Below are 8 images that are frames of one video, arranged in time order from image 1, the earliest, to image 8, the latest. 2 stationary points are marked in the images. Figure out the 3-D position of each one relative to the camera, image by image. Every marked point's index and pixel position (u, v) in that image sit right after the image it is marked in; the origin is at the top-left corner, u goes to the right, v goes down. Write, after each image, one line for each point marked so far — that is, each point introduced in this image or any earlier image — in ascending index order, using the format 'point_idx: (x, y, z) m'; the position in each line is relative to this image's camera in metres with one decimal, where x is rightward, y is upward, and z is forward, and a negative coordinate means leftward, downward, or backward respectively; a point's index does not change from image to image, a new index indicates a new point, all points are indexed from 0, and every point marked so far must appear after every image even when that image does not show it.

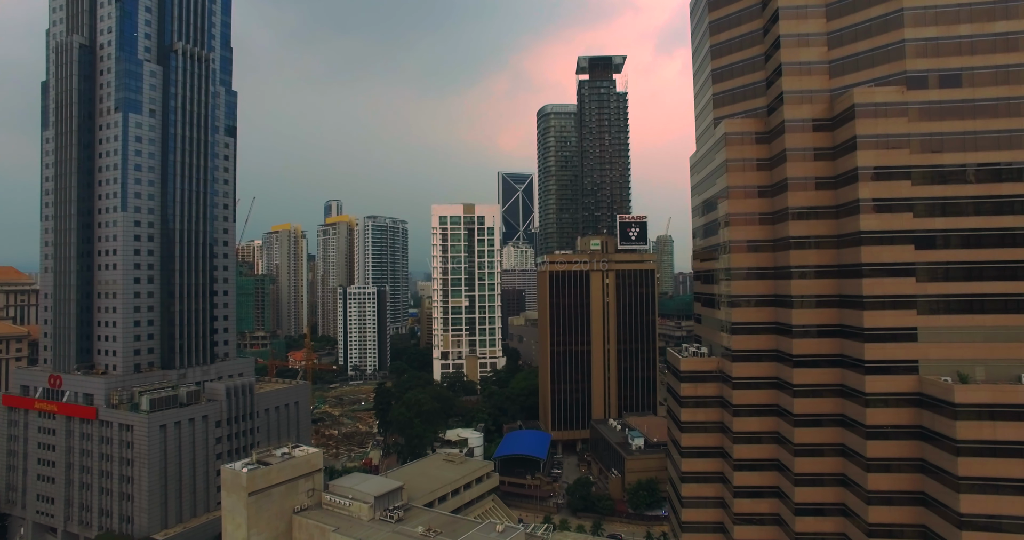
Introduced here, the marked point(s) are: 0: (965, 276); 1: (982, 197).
0: (+15.4, -0.2, +18.7) m
1: (+16.0, +2.5, +18.8) m
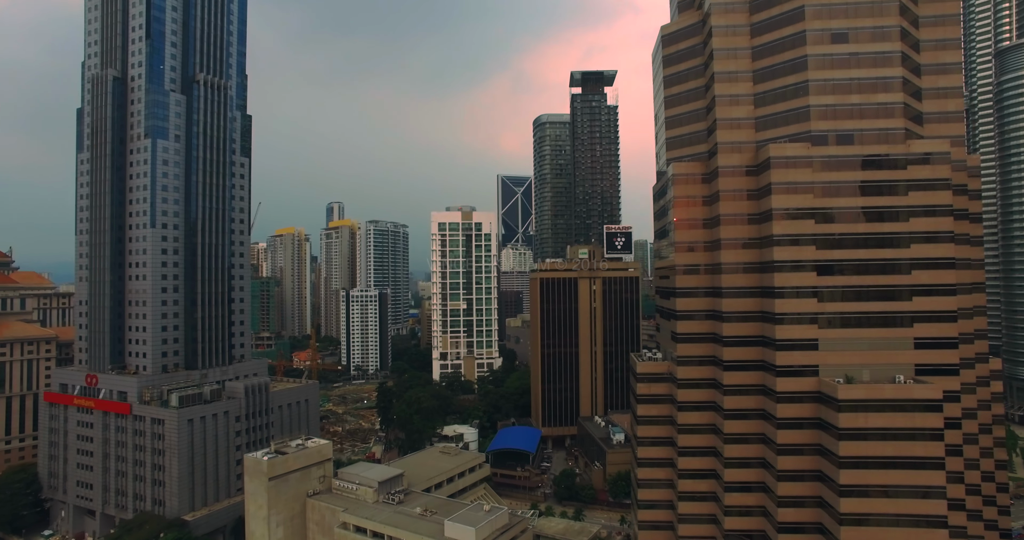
0: (+14.5, -1.1, +23.4) m
1: (+15.1, +1.5, +23.5) m
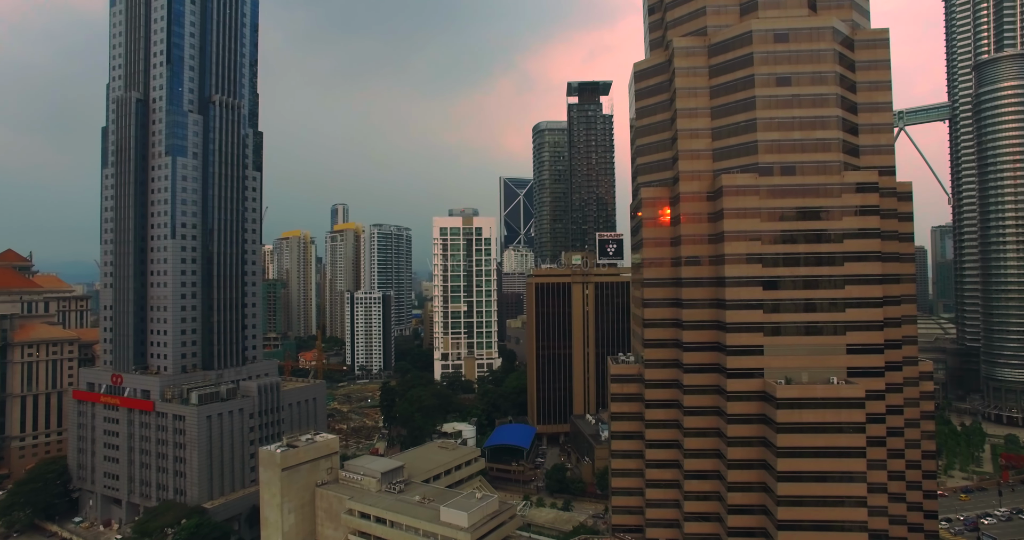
0: (+13.7, -1.9, +26.9) m
1: (+14.3, +0.8, +27.0) m
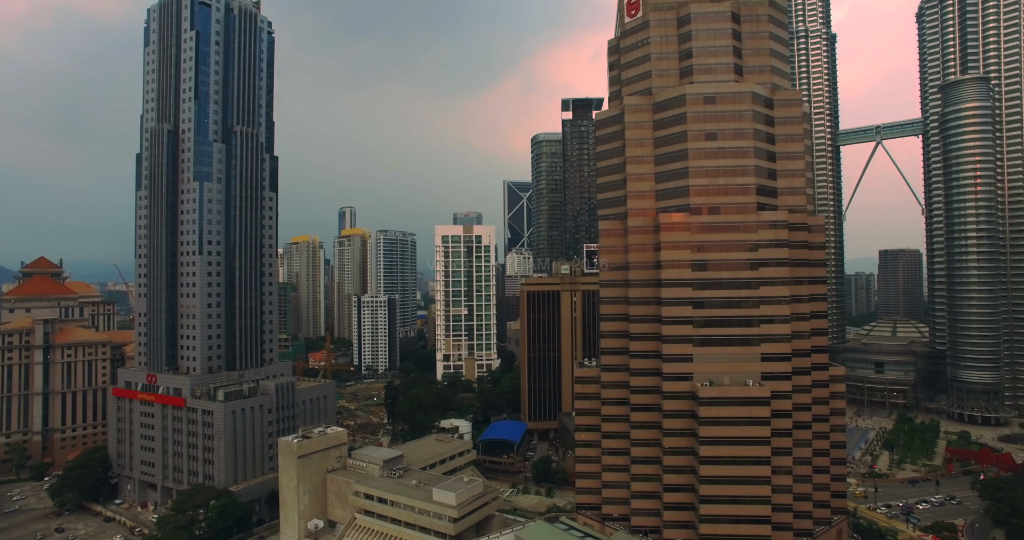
0: (+12.3, -3.2, +33.0) m
1: (+12.9, -0.5, +33.1) m
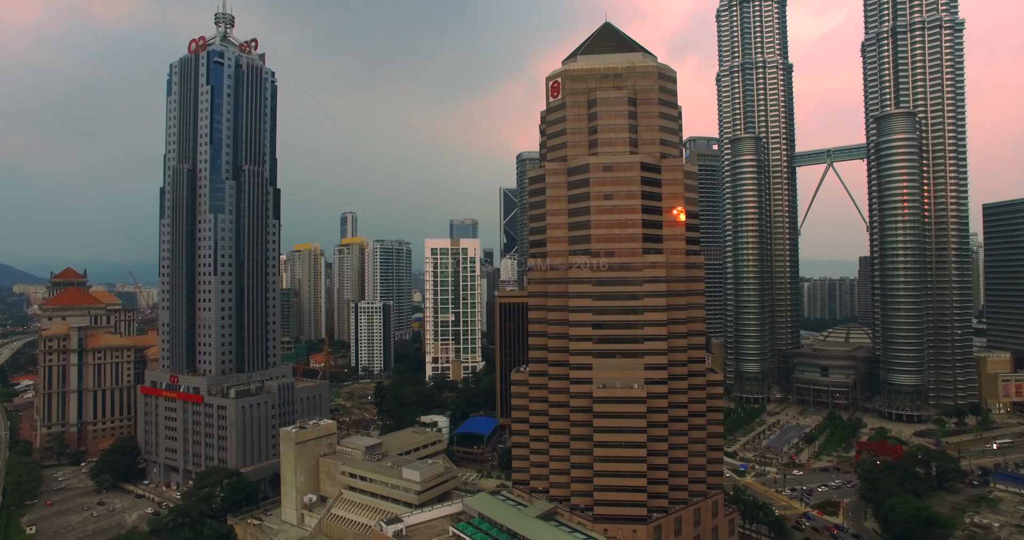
0: (+7.9, -5.4, +43.5) m
1: (+8.5, -2.8, +43.6) m
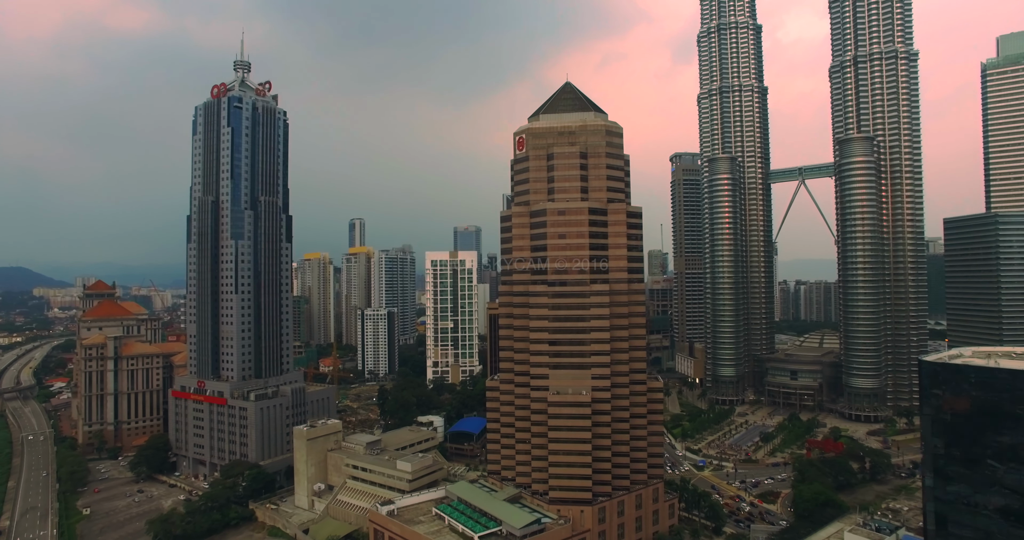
0: (+5.2, -7.9, +52.8) m
1: (+5.8, -5.2, +52.9) m
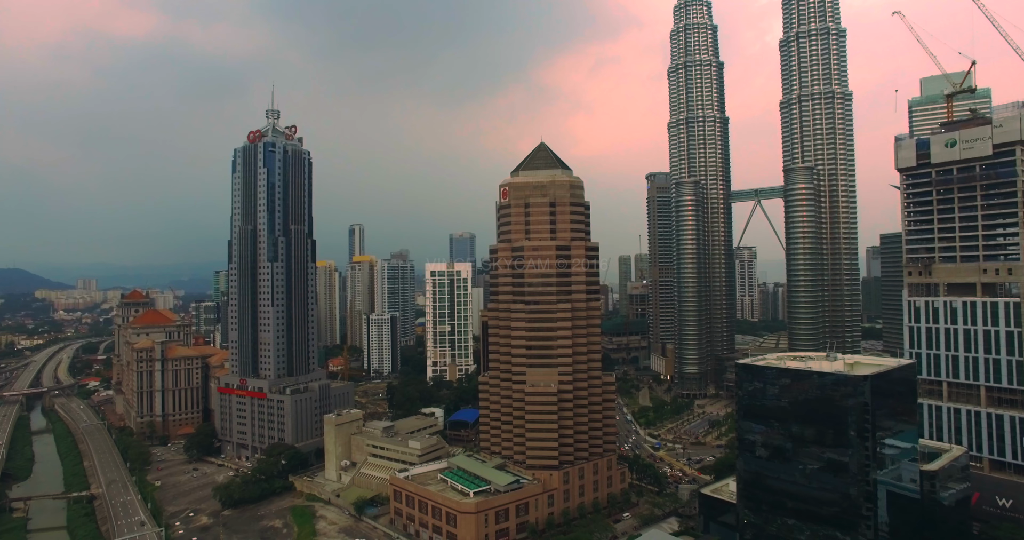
0: (+3.5, -10.6, +69.3) m
1: (+4.1, -8.0, +69.4) m
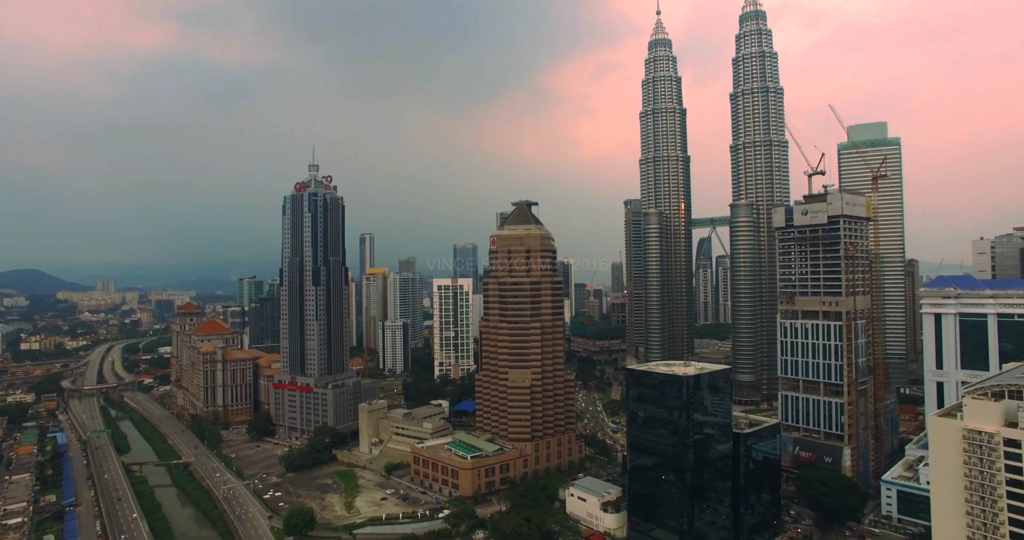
0: (+1.3, -15.4, +95.9) m
1: (+1.9, -12.7, +96.0) m
